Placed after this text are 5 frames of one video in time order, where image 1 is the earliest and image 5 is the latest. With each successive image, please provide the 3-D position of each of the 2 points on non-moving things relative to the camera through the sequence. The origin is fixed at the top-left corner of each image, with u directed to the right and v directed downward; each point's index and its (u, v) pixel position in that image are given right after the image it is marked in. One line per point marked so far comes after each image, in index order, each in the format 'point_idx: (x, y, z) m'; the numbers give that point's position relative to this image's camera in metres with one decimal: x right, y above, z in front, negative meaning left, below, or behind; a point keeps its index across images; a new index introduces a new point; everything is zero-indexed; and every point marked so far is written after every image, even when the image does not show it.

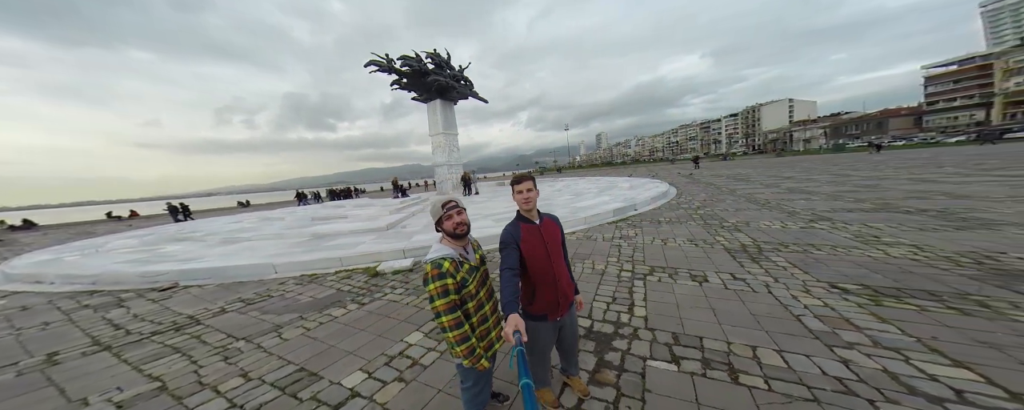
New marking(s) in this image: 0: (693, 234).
0: (+3.3, -0.5, +4.9) m
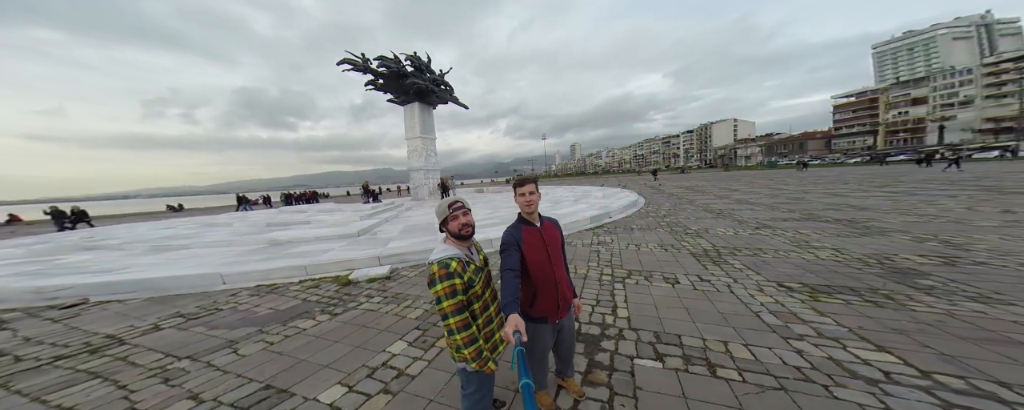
0: (+2.9, -0.7, +5.3) m
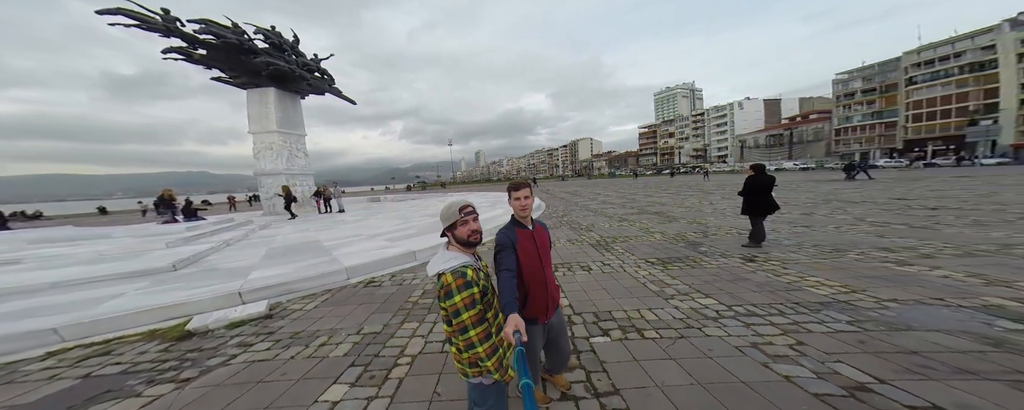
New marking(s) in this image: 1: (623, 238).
0: (+1.1, -0.7, +6.2) m
1: (+2.5, -0.8, +6.3) m
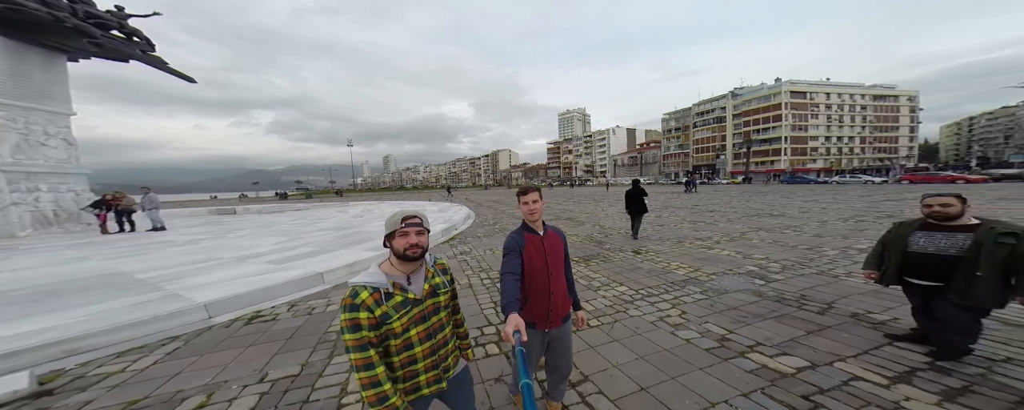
0: (-0.4, -0.9, +6.3) m
1: (+0.8, -0.9, +6.9) m
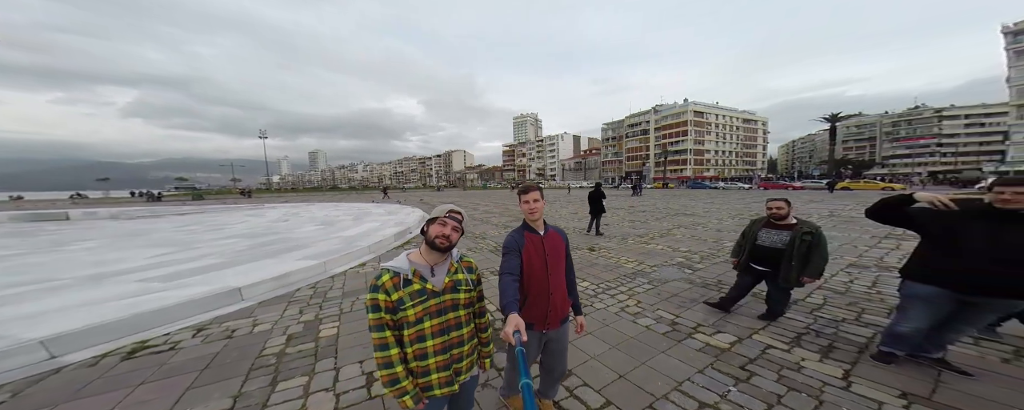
0: (-1.3, -0.9, +6.1) m
1: (-0.2, -0.9, +6.9) m
